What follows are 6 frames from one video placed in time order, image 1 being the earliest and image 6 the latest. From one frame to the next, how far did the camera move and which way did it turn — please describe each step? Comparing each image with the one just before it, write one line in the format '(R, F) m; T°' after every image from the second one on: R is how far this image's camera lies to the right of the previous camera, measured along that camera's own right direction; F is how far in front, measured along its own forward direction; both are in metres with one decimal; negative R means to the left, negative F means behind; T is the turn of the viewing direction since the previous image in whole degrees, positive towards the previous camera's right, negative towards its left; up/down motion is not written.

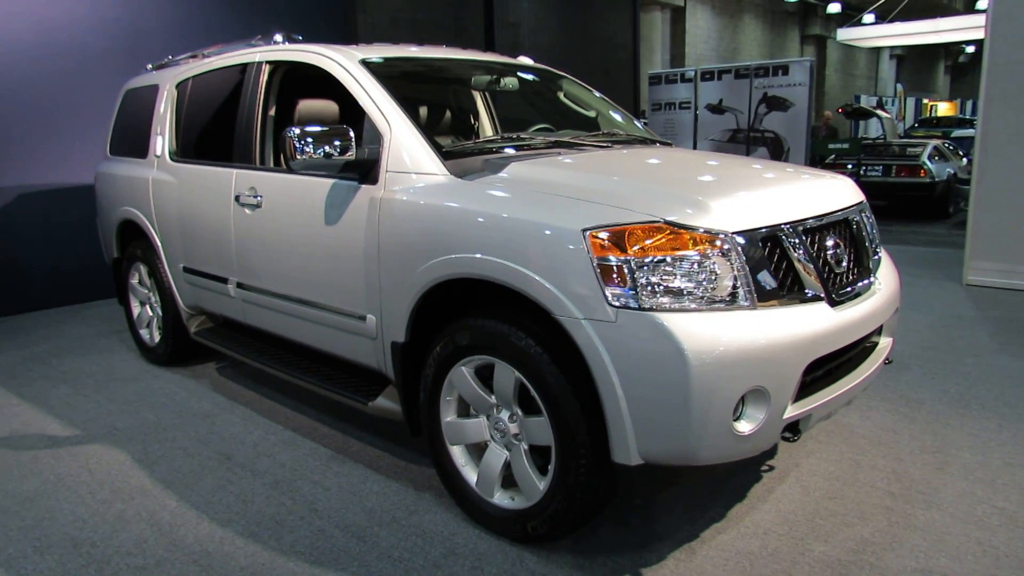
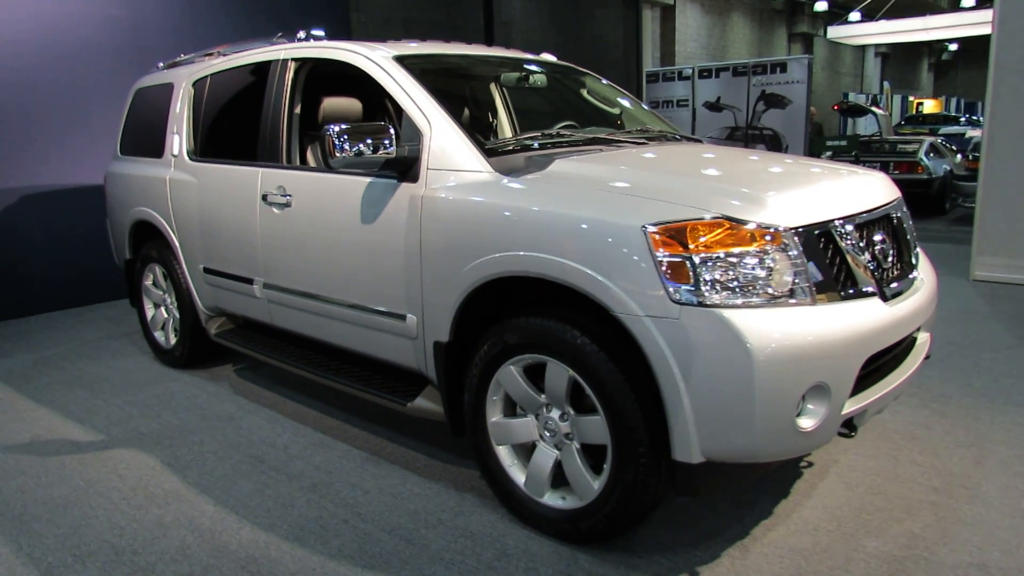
(-0.2, 0.0) m; +1°
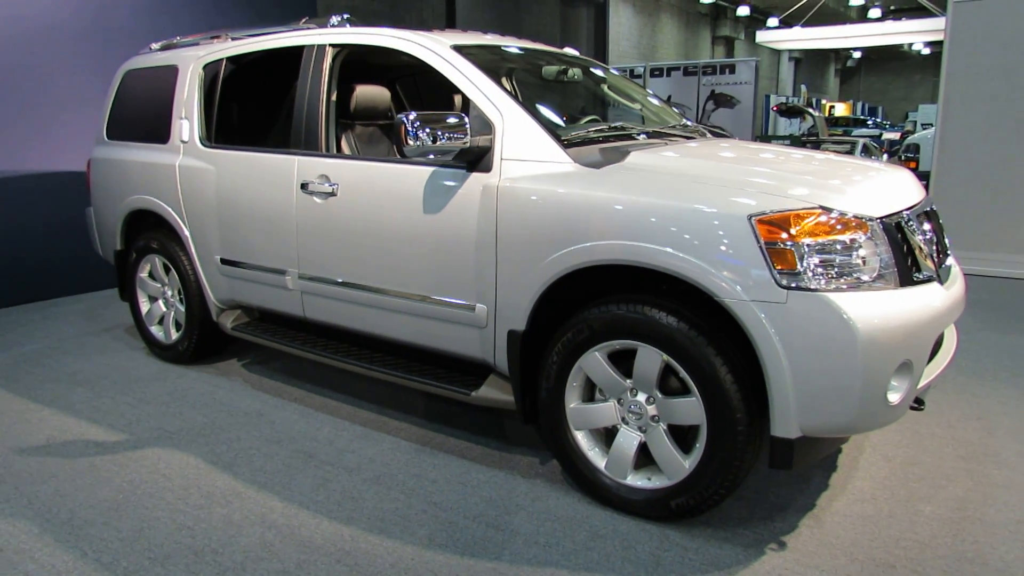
(-0.6, 0.0) m; +7°
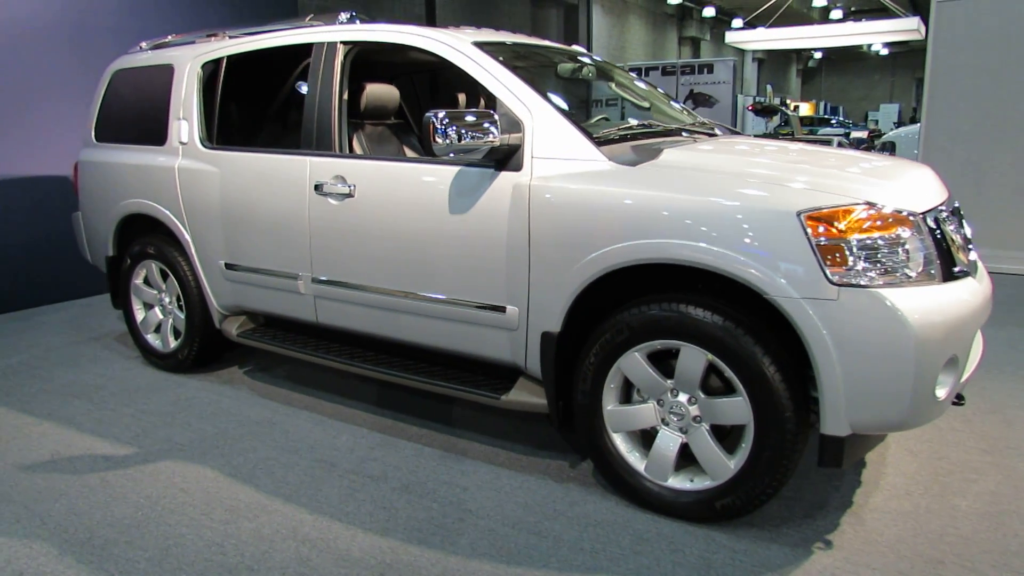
(-0.2, +0.1) m; +3°
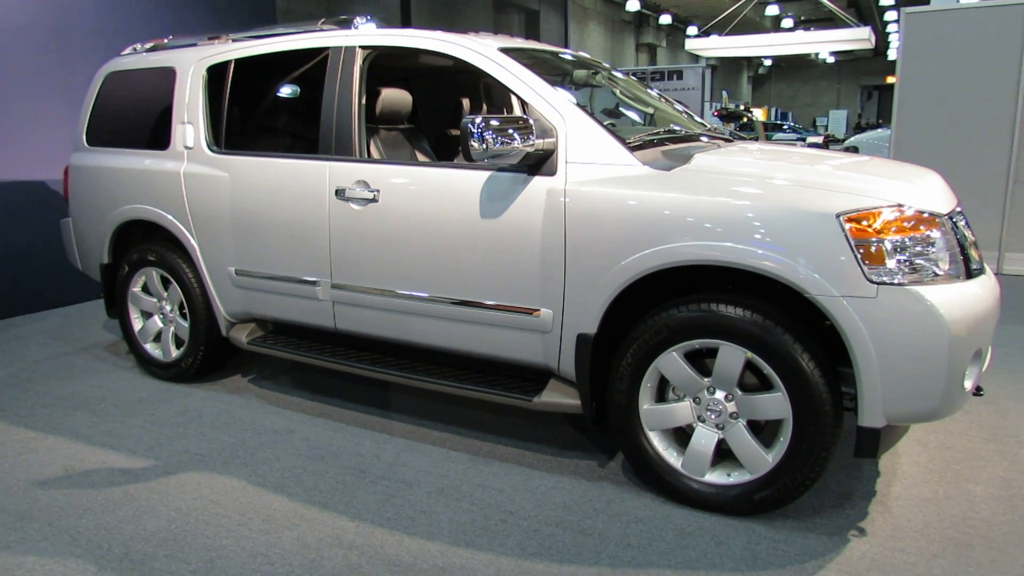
(-0.3, 0.0) m; +4°
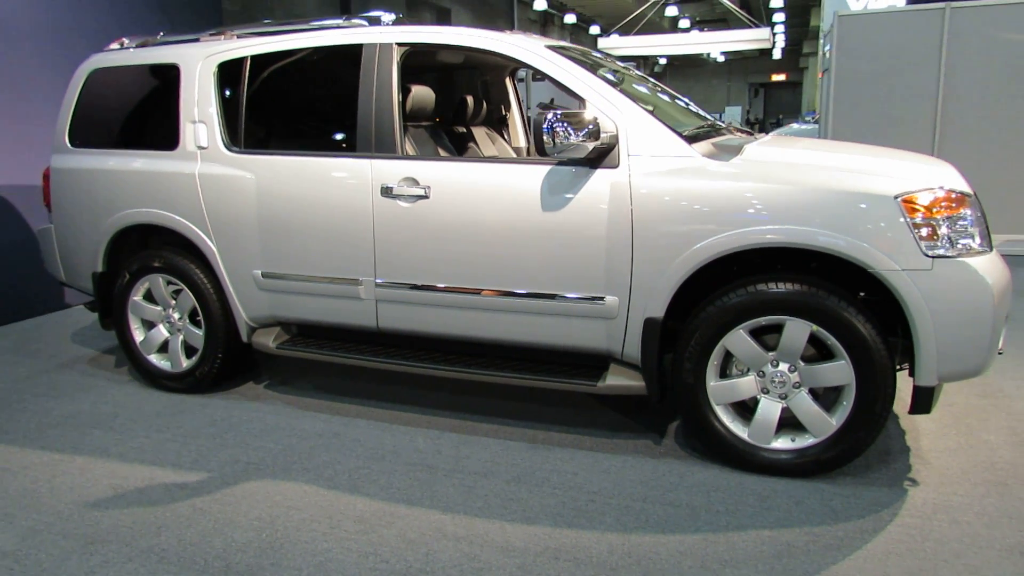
(-0.6, 0.0) m; +8°
